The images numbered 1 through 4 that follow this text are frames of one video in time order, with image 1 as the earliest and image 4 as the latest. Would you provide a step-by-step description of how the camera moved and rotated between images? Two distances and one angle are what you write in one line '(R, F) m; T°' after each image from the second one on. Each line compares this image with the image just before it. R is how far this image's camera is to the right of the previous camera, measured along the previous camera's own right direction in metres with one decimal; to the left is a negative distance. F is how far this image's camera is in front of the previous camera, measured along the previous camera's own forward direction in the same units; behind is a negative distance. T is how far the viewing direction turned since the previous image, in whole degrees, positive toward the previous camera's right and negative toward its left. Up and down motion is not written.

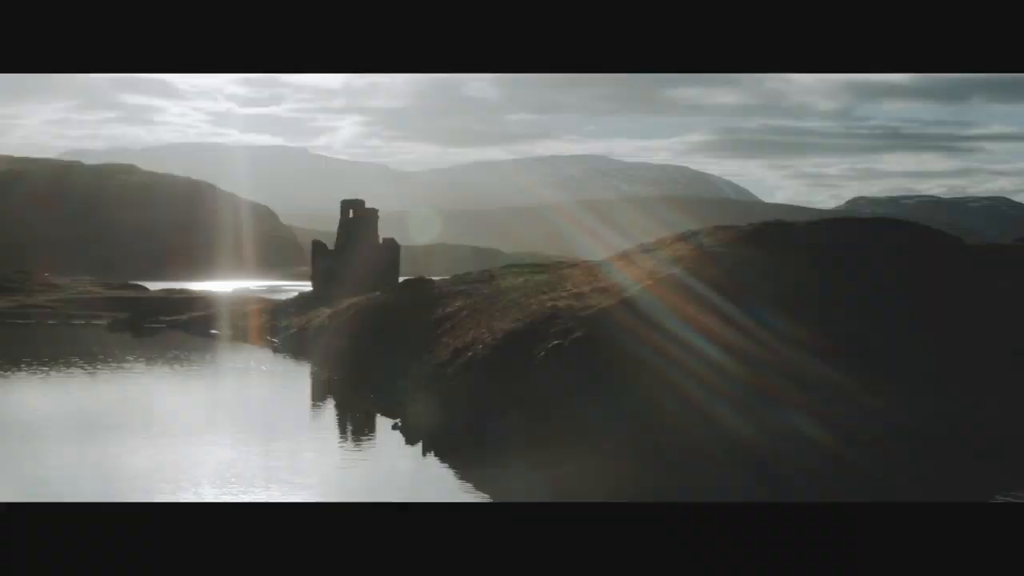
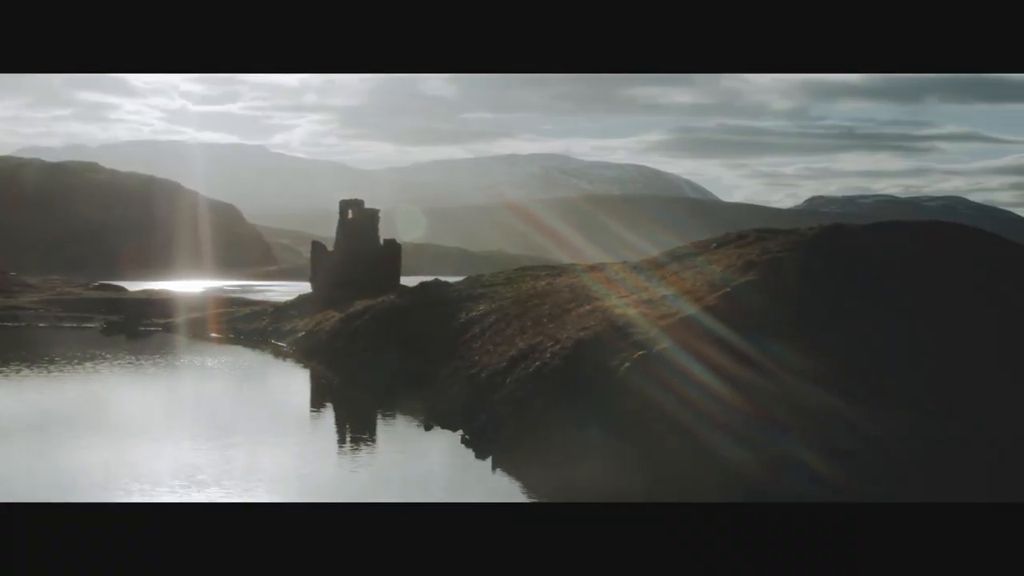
(-2.2, -0.8) m; 0°
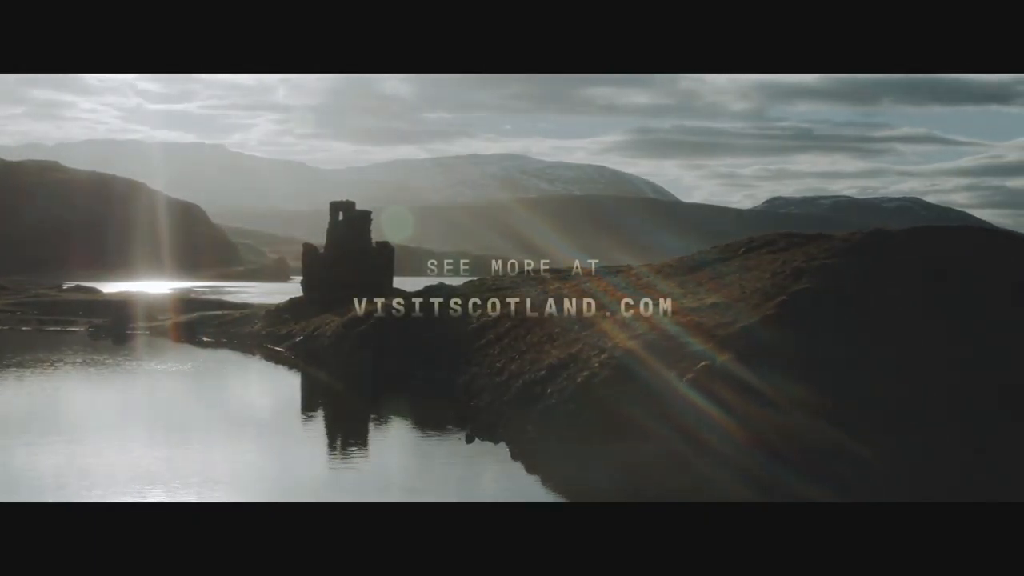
(-2.7, -0.7) m; 0°
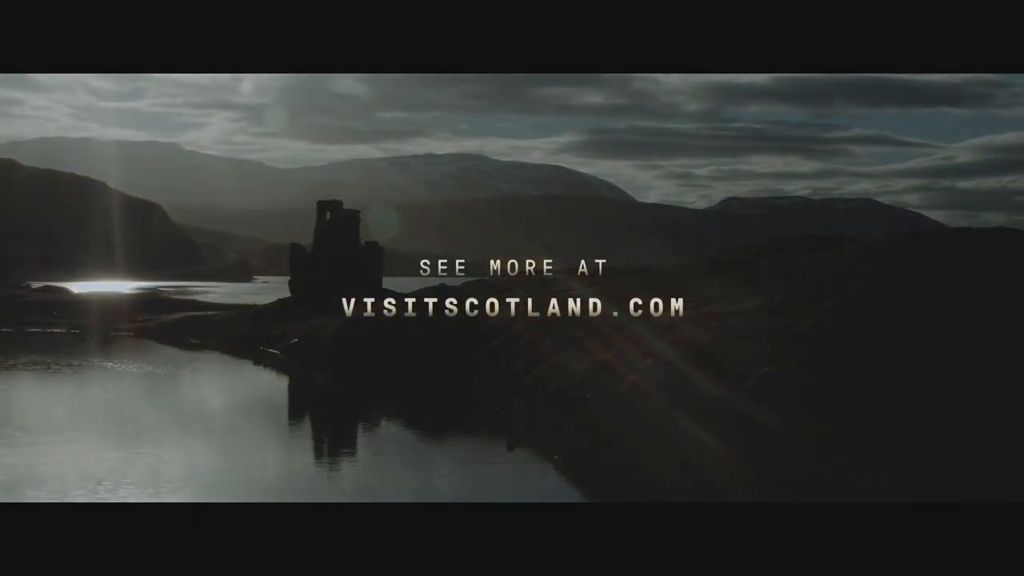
(-0.3, -0.5) m; +2°
